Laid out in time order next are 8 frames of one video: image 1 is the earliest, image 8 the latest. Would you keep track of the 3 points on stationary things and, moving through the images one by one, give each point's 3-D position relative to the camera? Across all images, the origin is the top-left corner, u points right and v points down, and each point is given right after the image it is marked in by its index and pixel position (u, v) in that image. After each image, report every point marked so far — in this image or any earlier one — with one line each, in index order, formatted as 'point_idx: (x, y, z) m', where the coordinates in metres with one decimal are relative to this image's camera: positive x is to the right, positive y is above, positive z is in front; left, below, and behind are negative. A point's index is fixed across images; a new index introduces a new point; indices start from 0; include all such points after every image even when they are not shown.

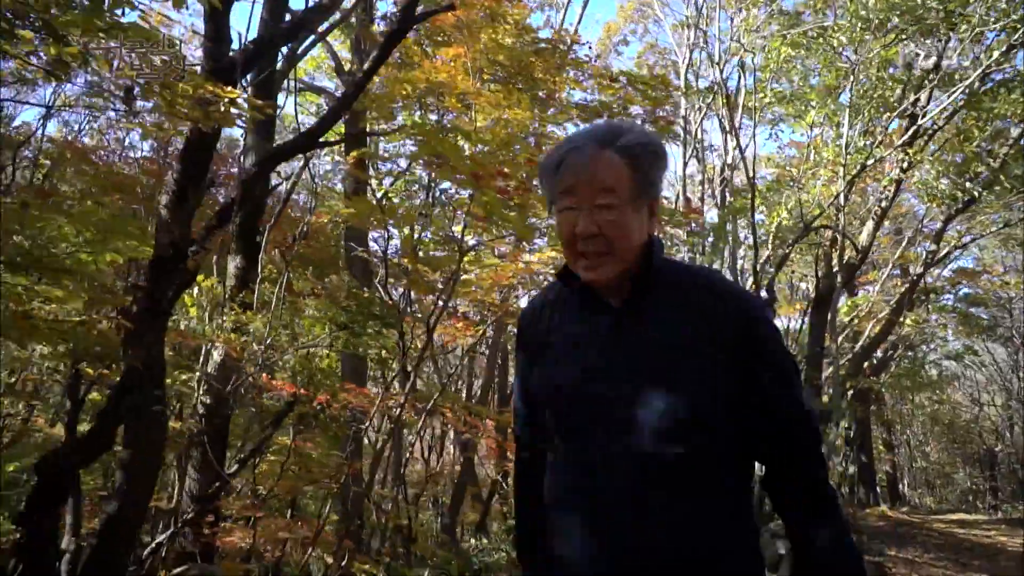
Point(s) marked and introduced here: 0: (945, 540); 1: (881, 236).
0: (+5.4, -3.1, +8.3) m
1: (+5.2, +0.8, +9.3) m
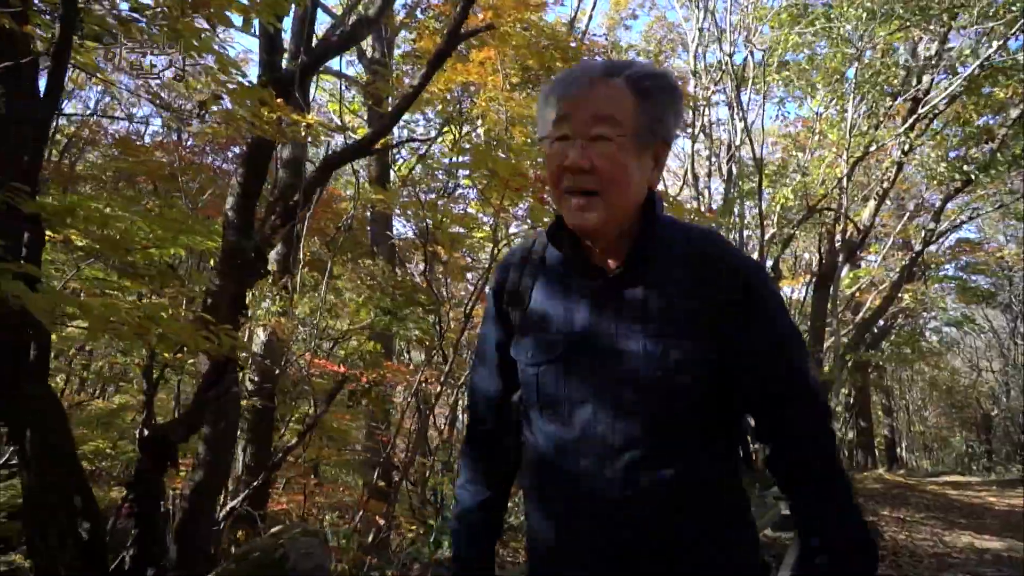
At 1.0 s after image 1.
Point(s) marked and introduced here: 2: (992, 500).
0: (+5.6, -2.8, +8.8) m
1: (+5.4, +1.1, +9.6) m
2: (+6.8, -3.0, +9.4) m
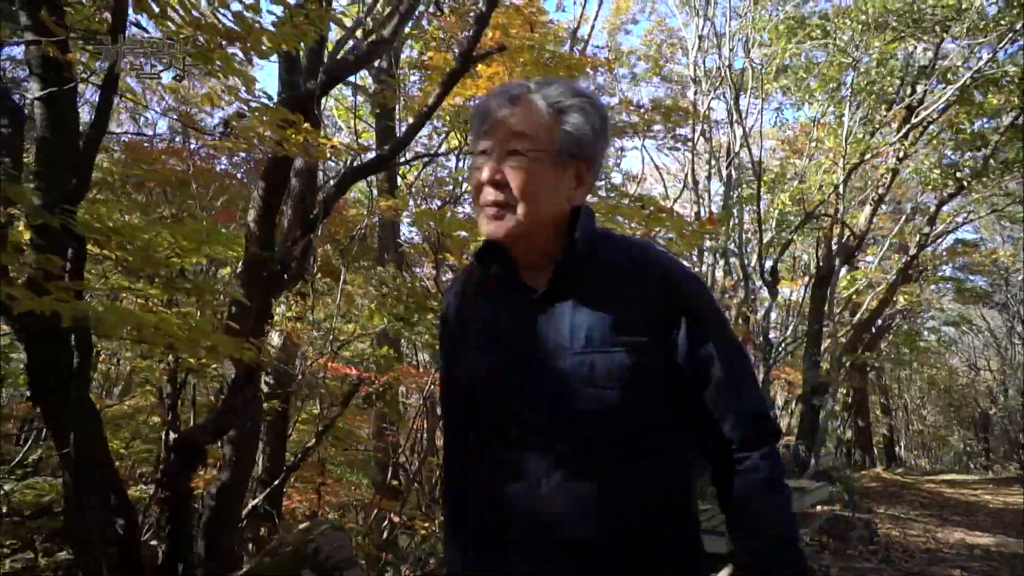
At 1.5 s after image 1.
0: (+5.7, -2.8, +9.0) m
1: (+5.5, +1.1, +9.8) m
2: (+6.8, -3.0, +9.6) m
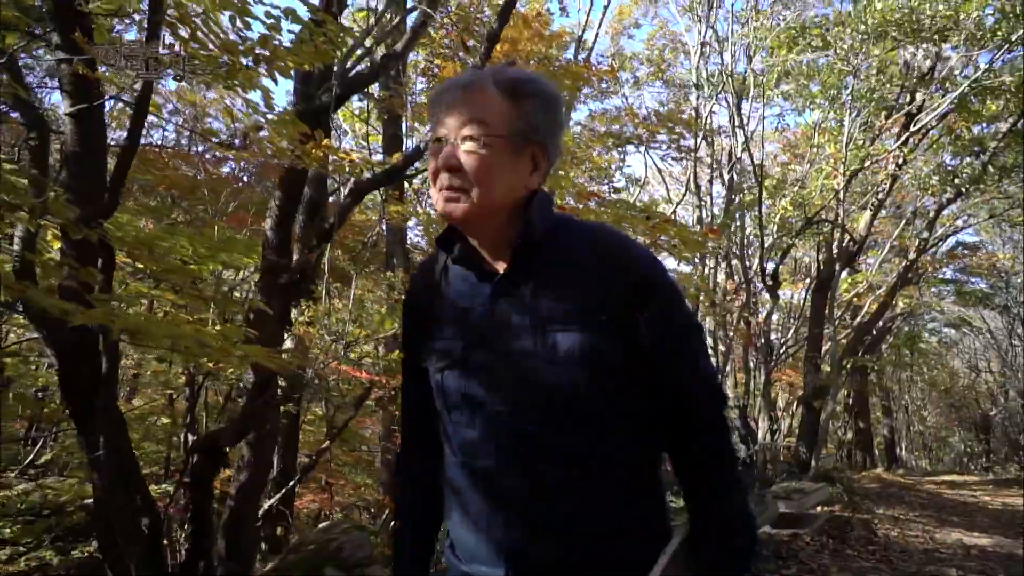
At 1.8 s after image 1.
0: (+5.7, -2.9, +9.1) m
1: (+5.5, +1.0, +9.9) m
2: (+6.9, -3.1, +9.7) m
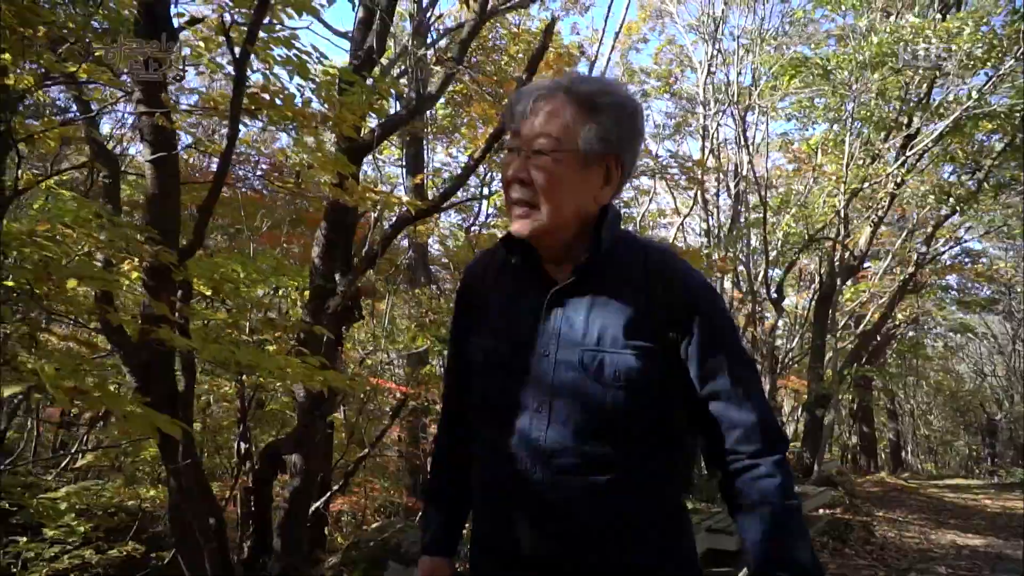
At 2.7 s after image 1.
0: (+5.9, -3.0, +9.4) m
1: (+5.7, +0.9, +10.3) m
2: (+7.1, -3.2, +10.0) m
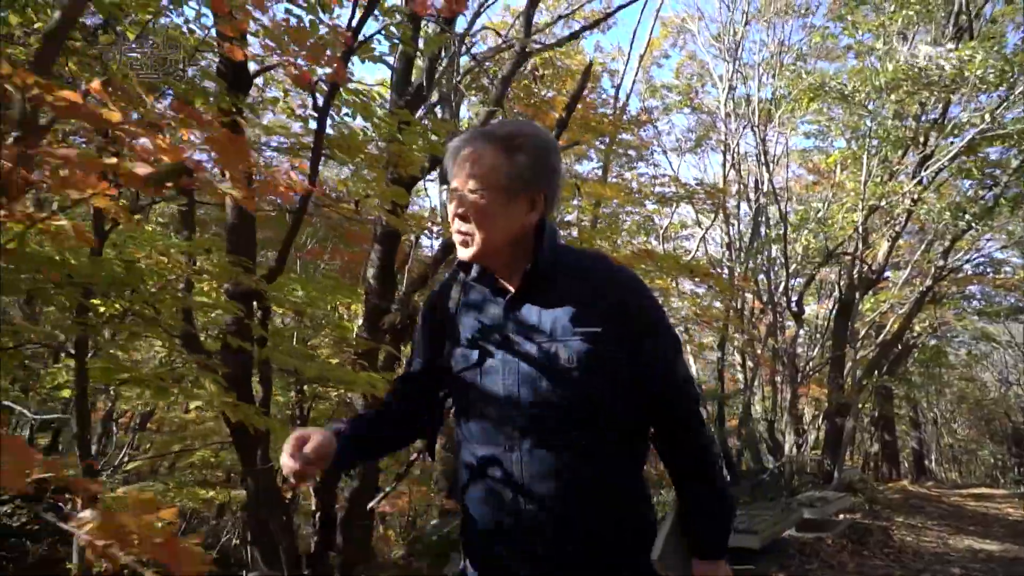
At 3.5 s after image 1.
0: (+6.3, -3.2, +9.6) m
1: (+6.2, +0.7, +10.5) m
2: (+7.5, -3.4, +10.1) m
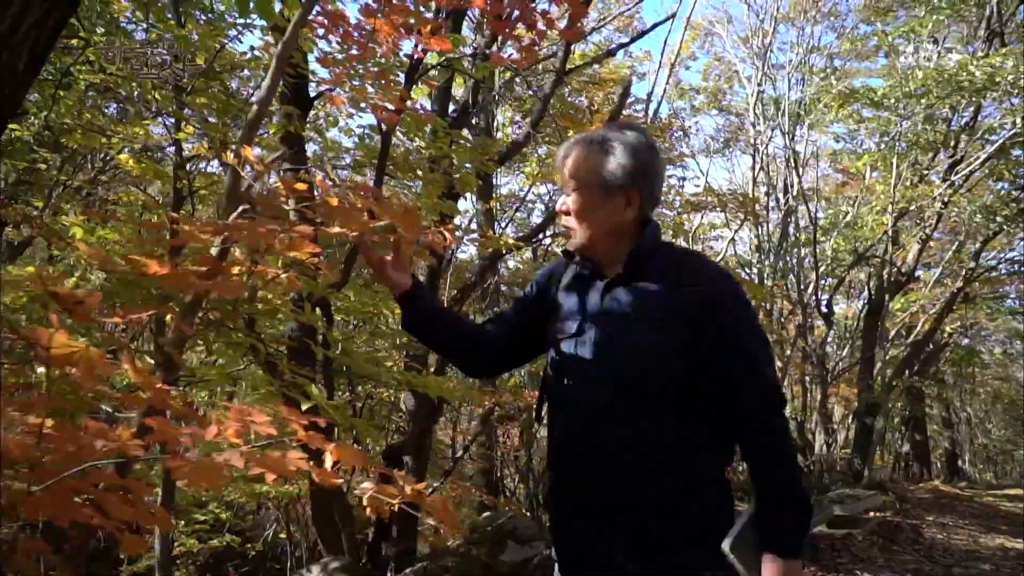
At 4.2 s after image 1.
0: (+6.8, -3.2, +9.6) m
1: (+6.7, +0.7, +10.6) m
2: (+8.1, -3.4, +10.1) m
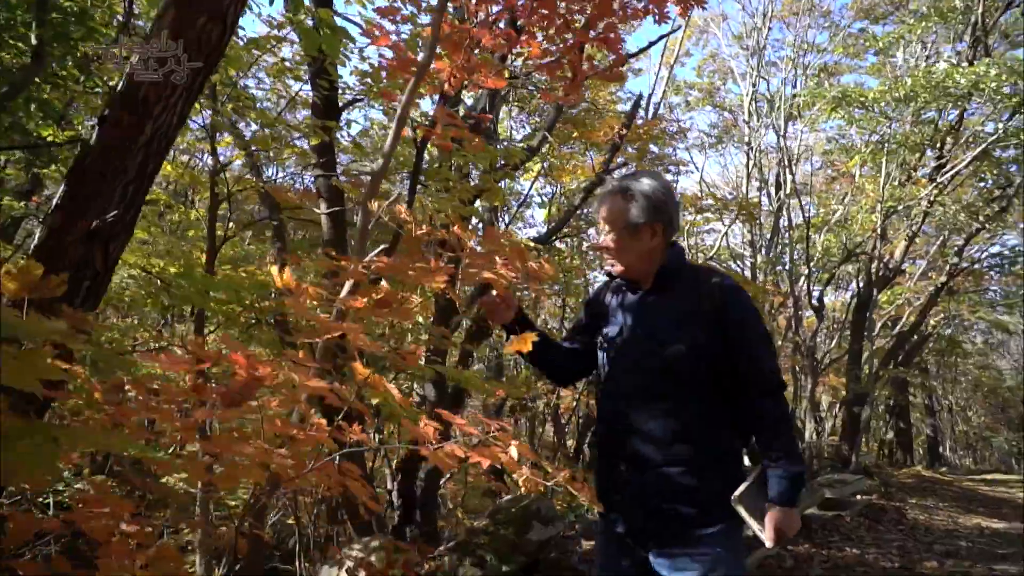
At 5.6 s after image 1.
0: (+6.9, -3.1, +10.1) m
1: (+6.7, +0.8, +11.0) m
2: (+8.1, -3.3, +10.6) m
